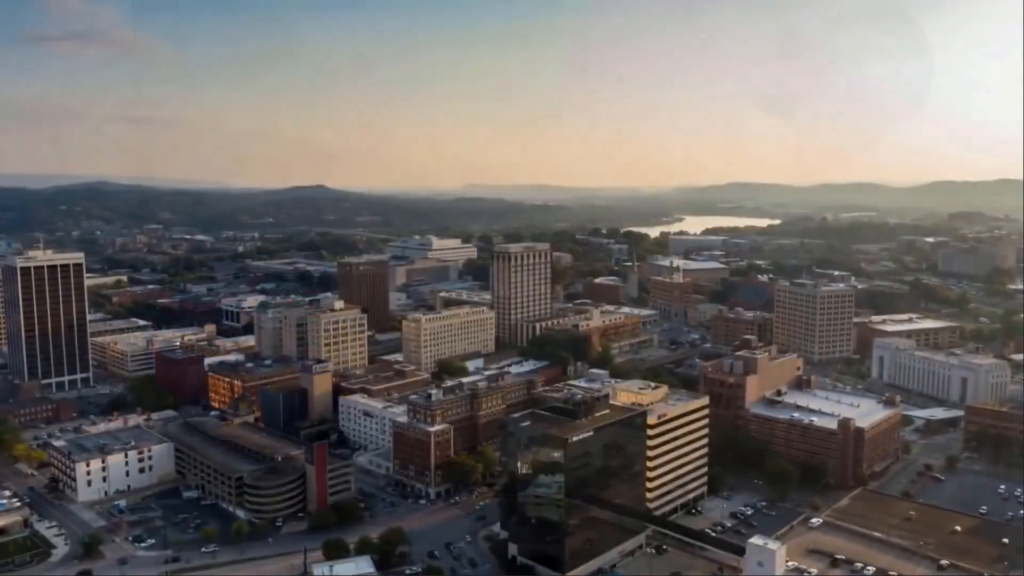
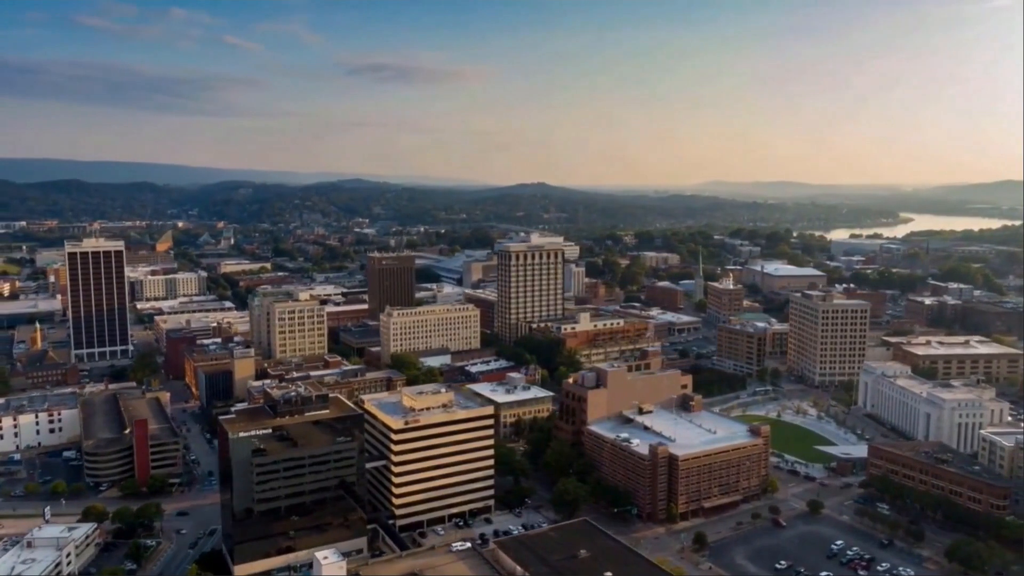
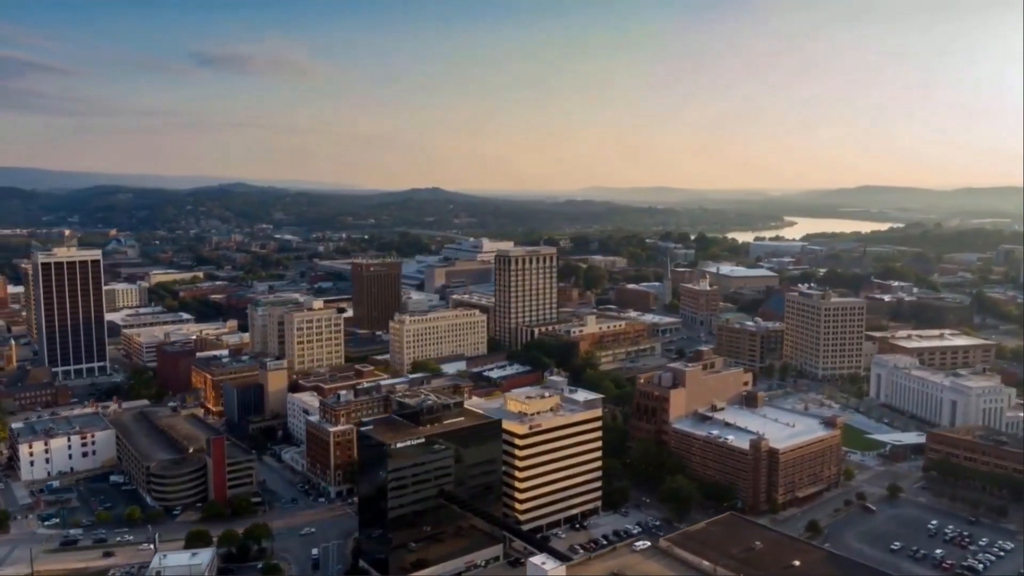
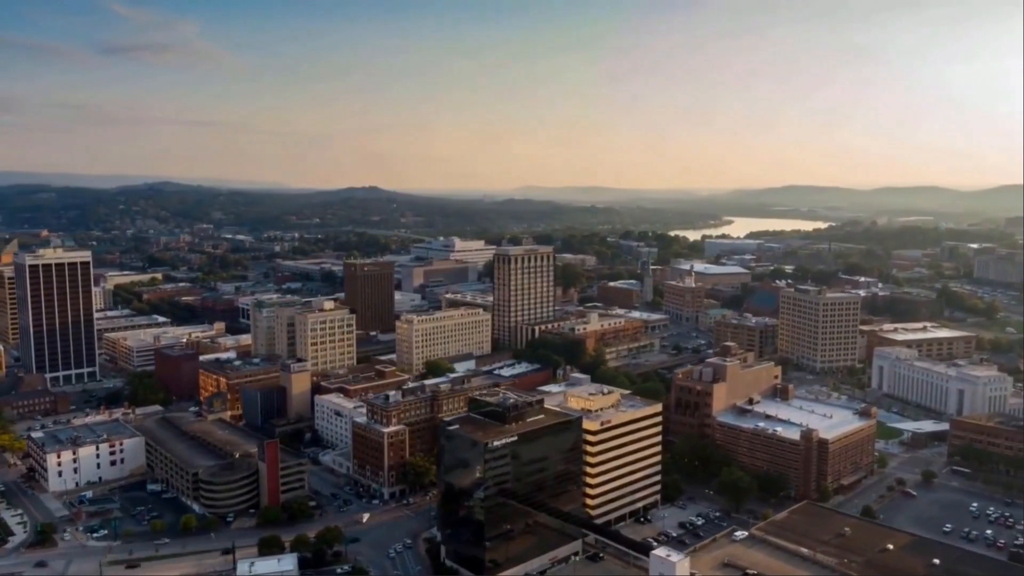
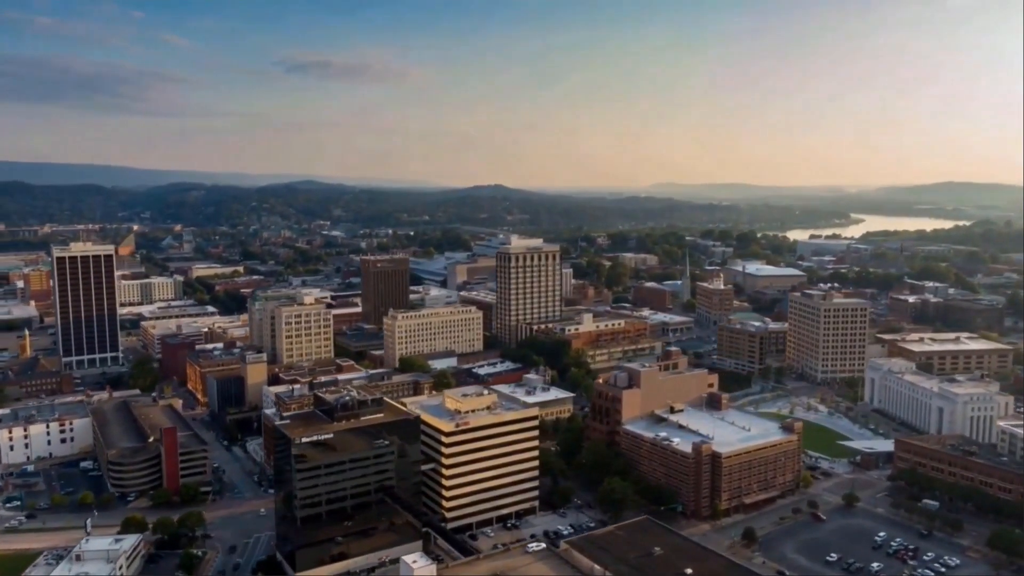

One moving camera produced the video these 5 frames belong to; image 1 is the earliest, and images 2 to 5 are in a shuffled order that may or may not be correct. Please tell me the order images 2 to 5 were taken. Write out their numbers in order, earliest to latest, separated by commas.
4, 3, 5, 2
